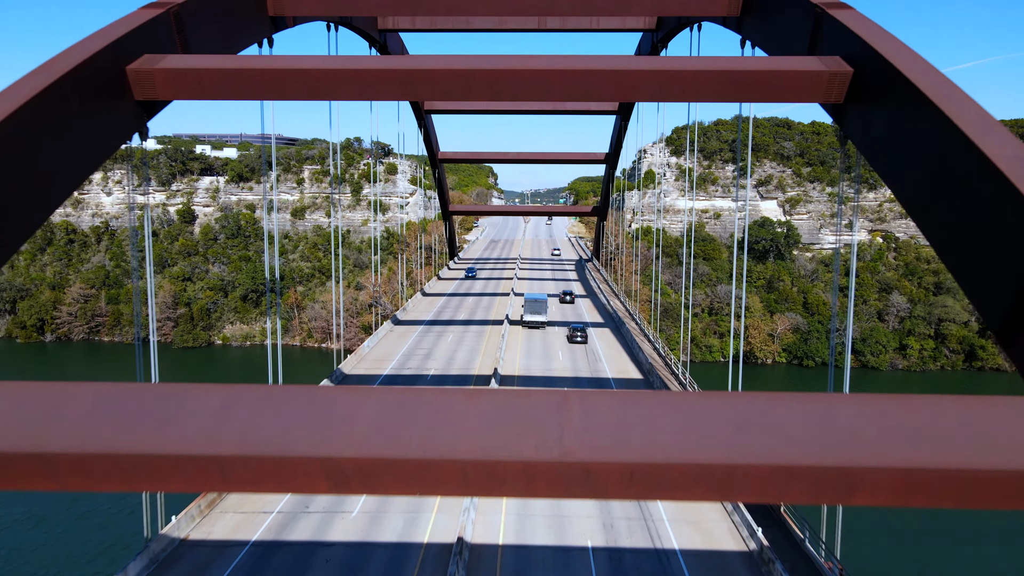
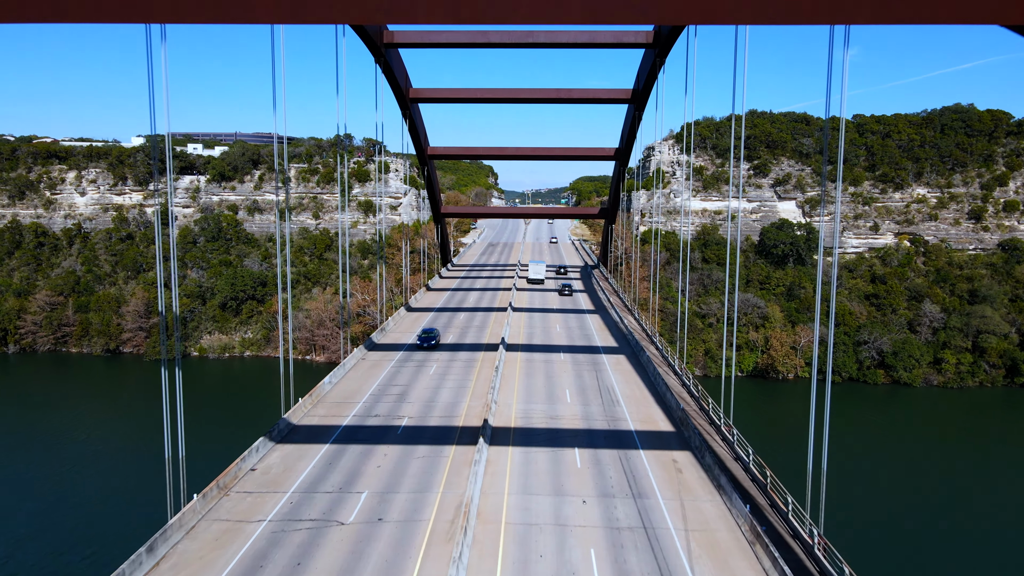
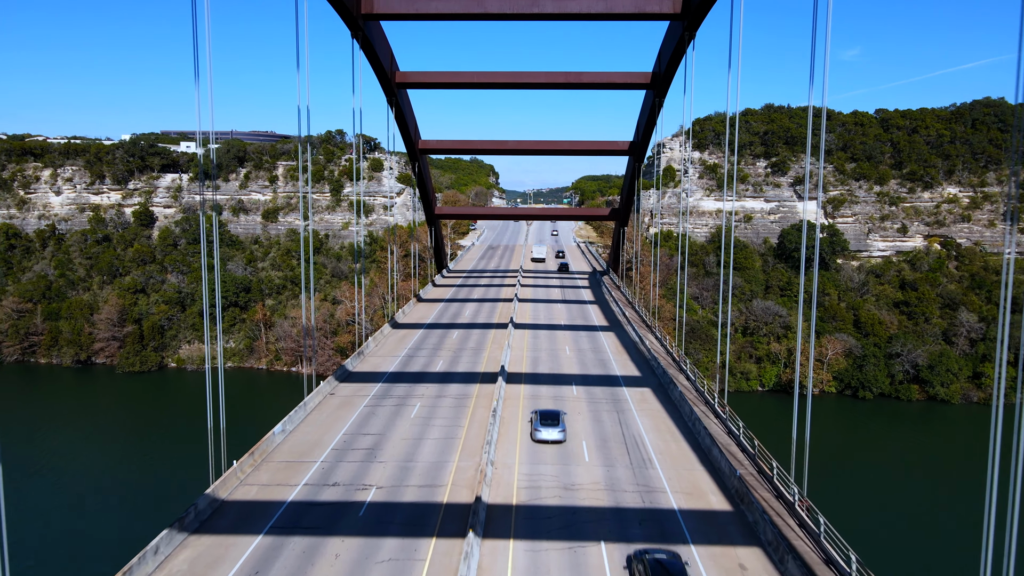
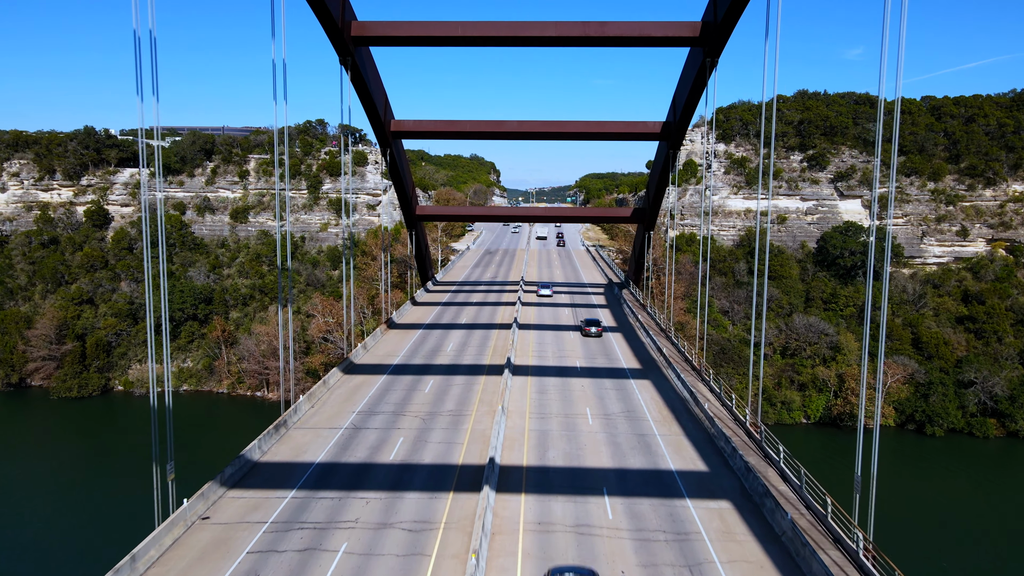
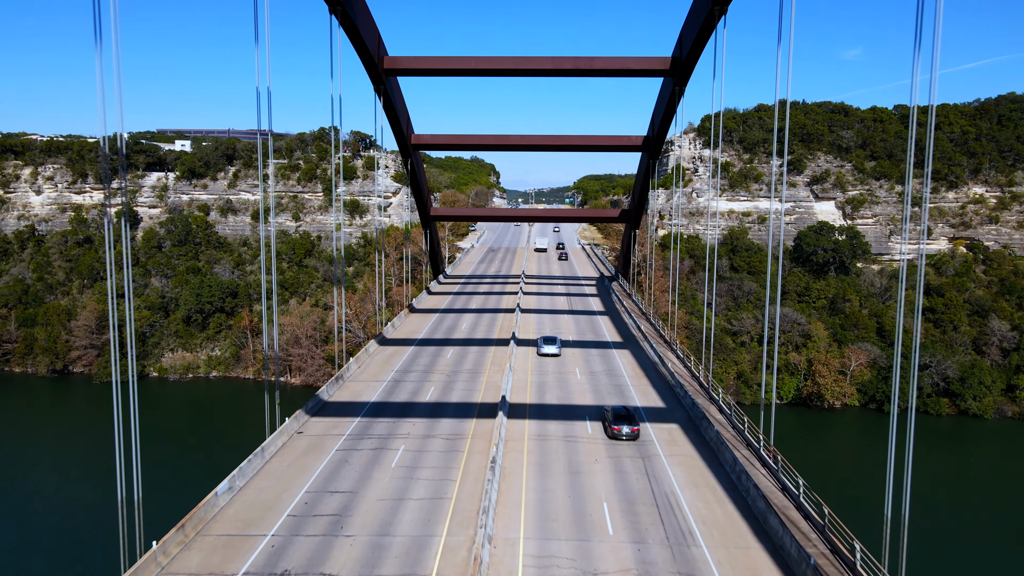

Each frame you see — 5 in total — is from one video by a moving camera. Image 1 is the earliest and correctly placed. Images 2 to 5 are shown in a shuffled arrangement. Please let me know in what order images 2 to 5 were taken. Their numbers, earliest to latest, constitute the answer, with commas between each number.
2, 3, 5, 4
